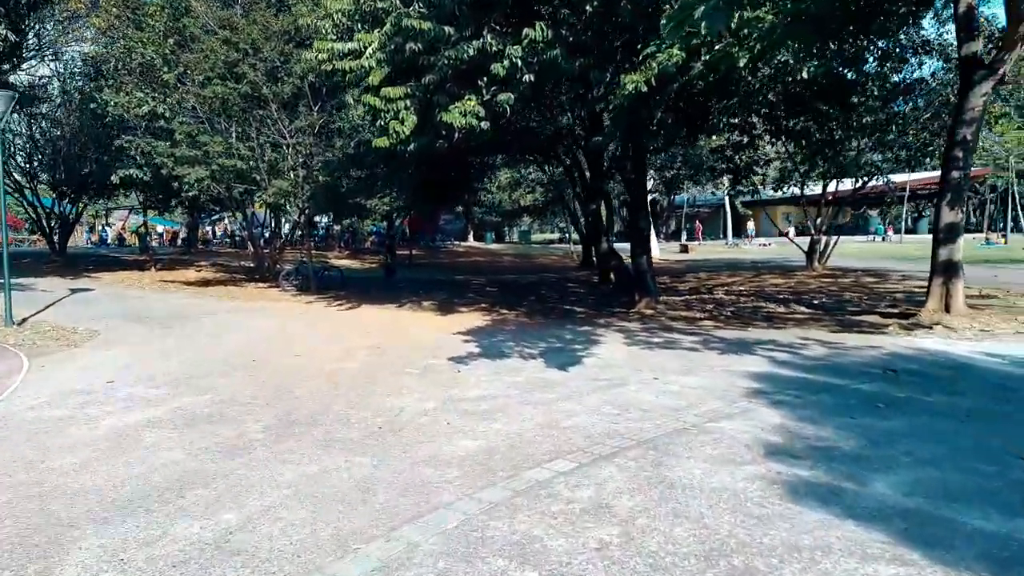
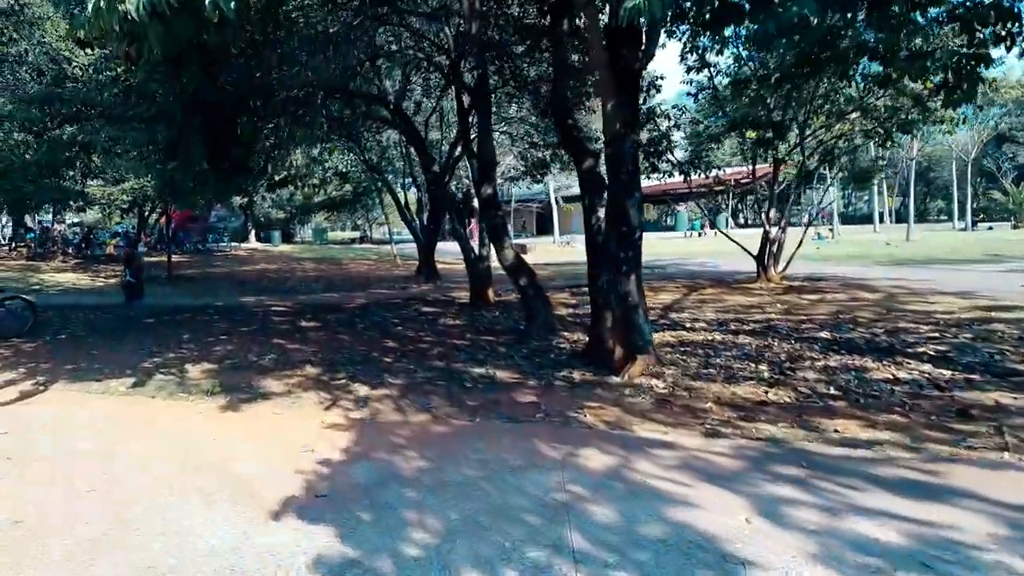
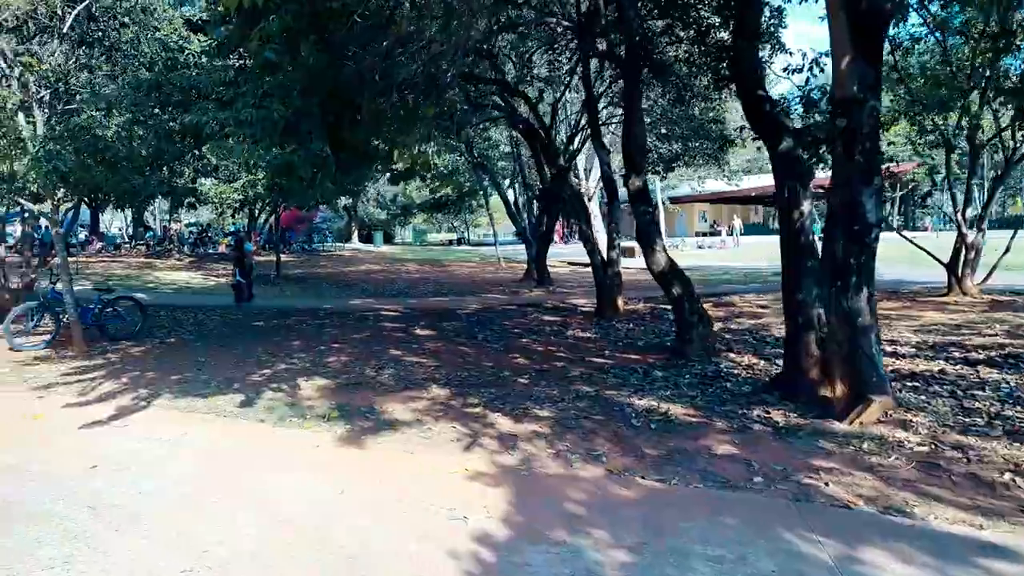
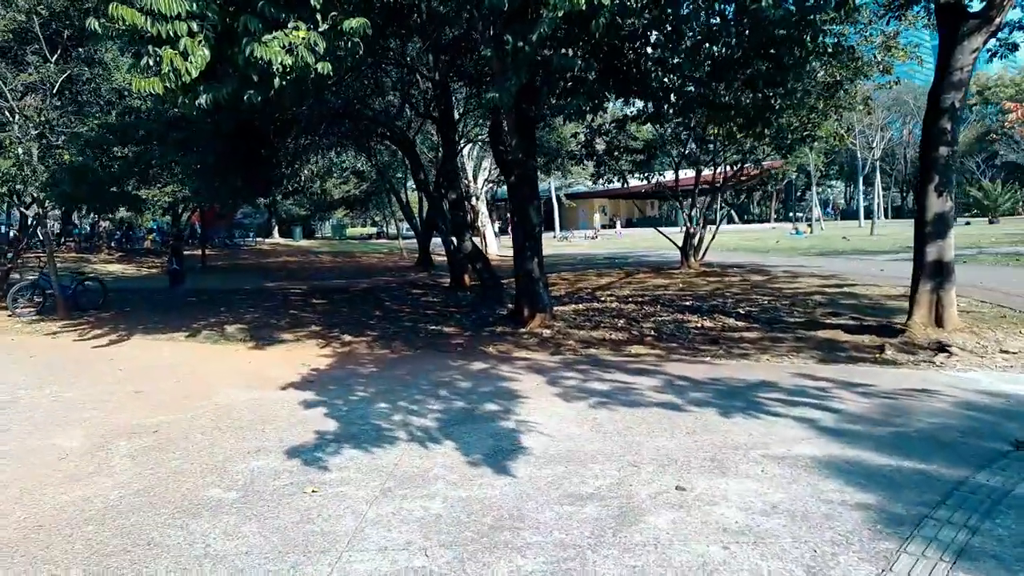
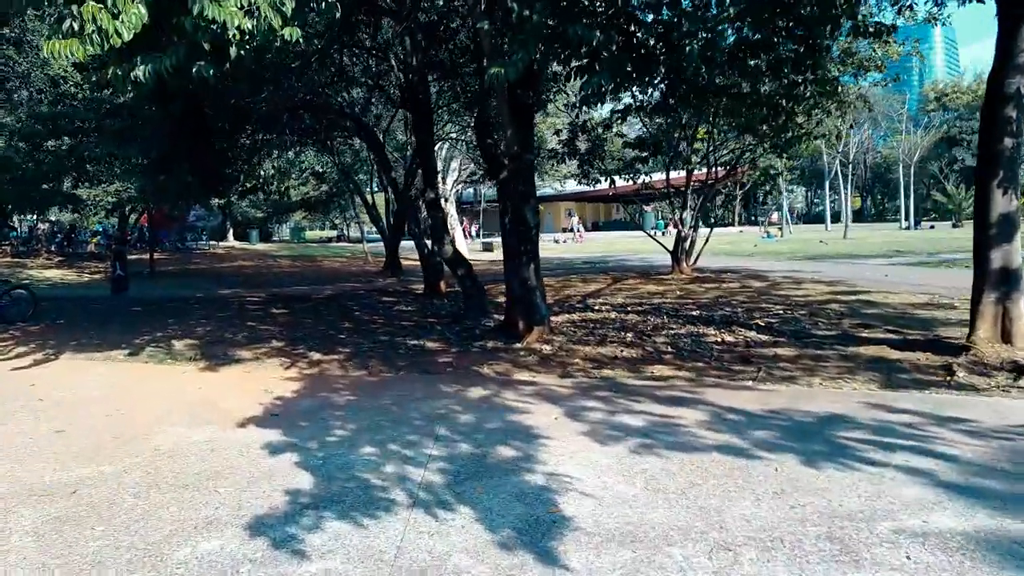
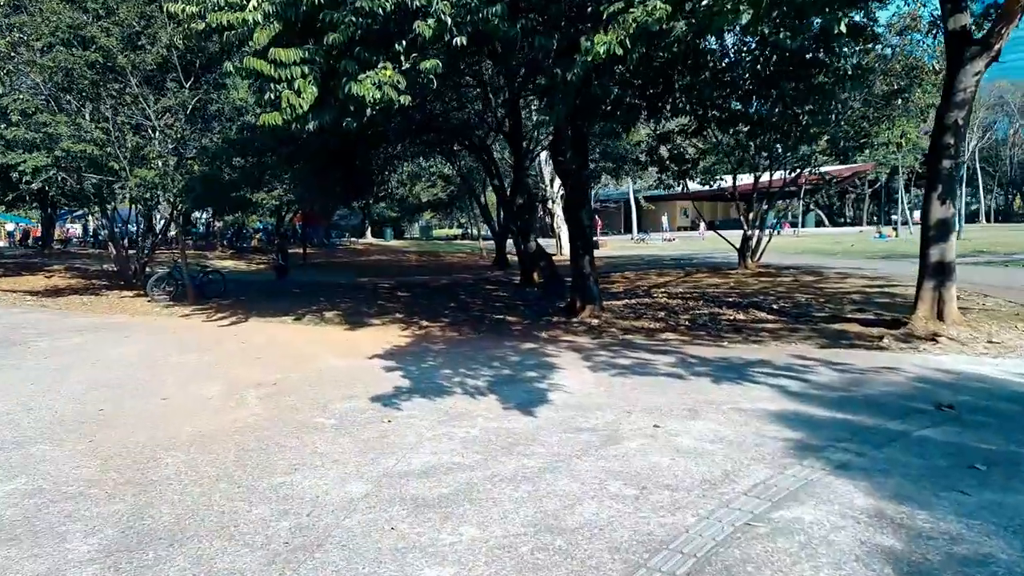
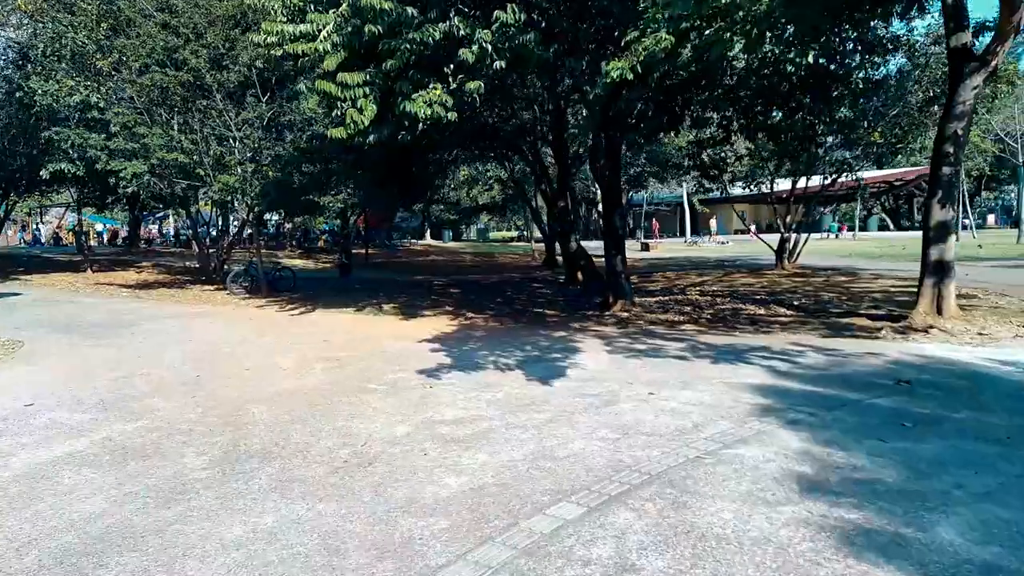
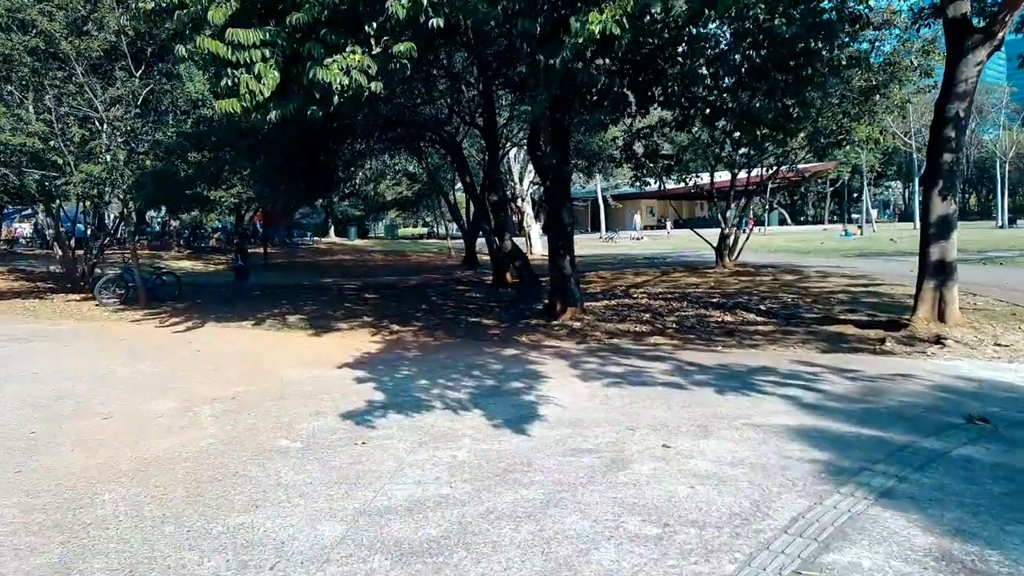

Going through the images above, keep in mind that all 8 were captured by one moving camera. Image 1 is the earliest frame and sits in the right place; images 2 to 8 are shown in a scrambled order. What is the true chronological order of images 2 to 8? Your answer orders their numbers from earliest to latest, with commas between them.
7, 6, 8, 4, 5, 2, 3
